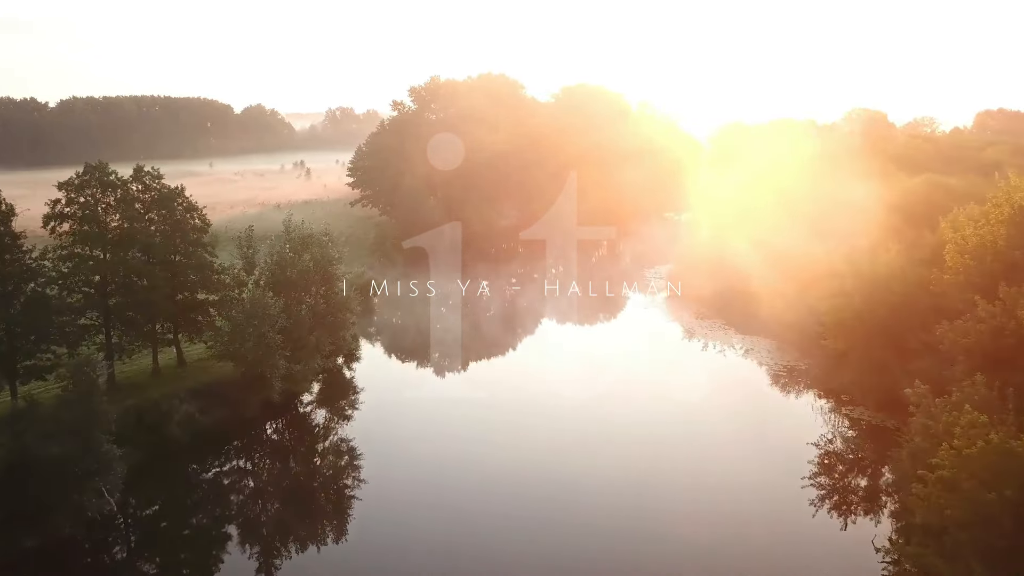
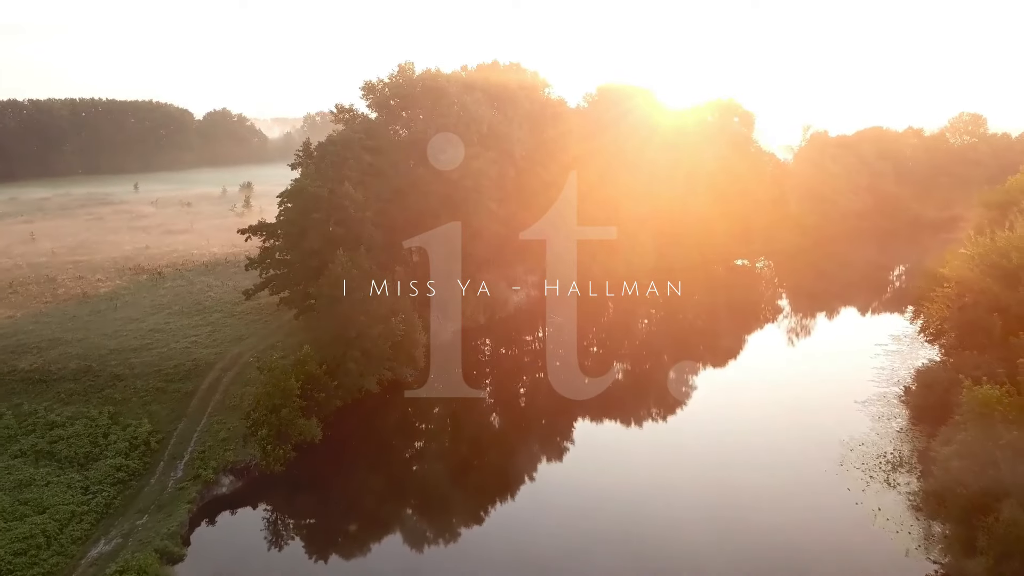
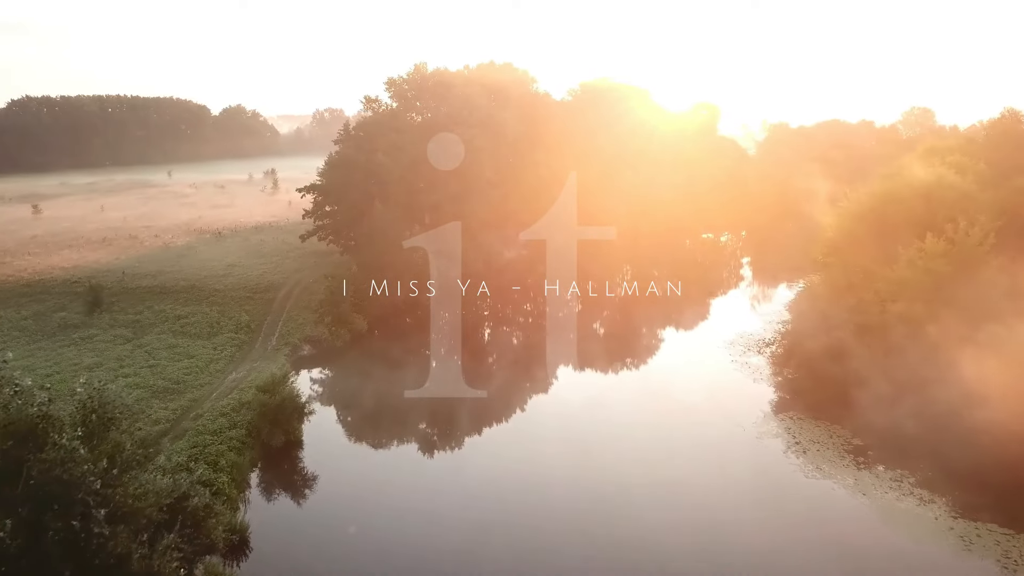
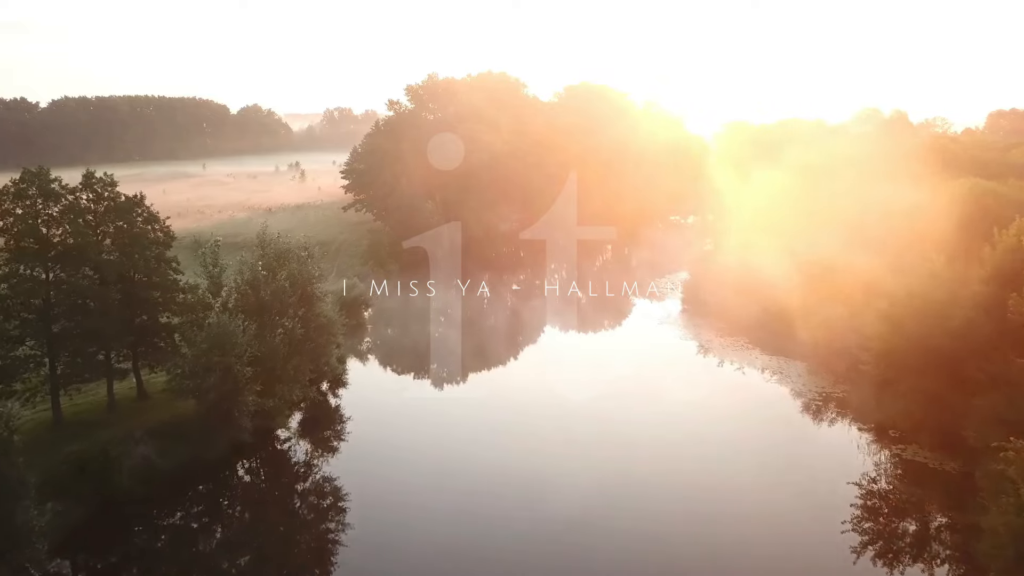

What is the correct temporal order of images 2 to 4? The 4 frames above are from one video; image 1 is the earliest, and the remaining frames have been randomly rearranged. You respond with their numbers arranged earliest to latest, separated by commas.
4, 3, 2
